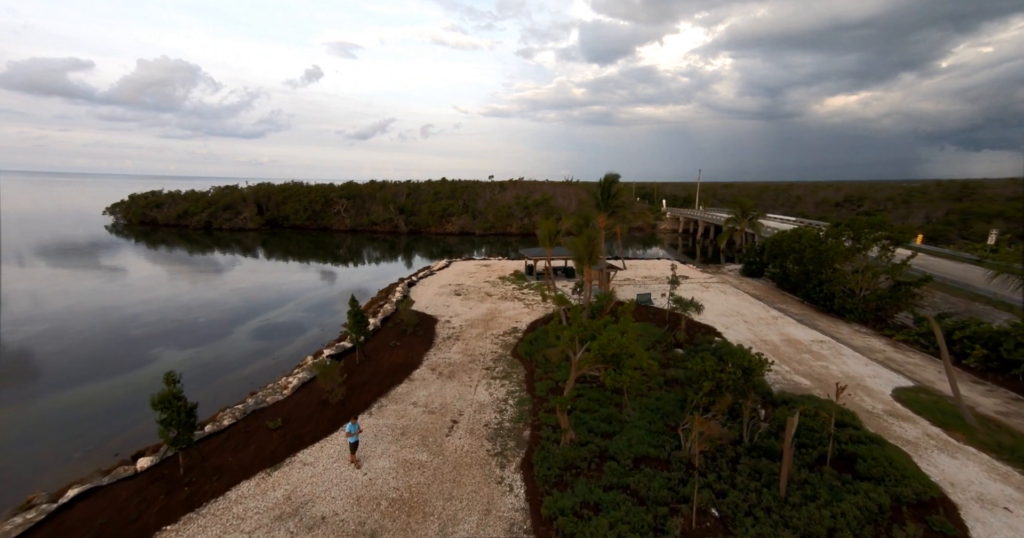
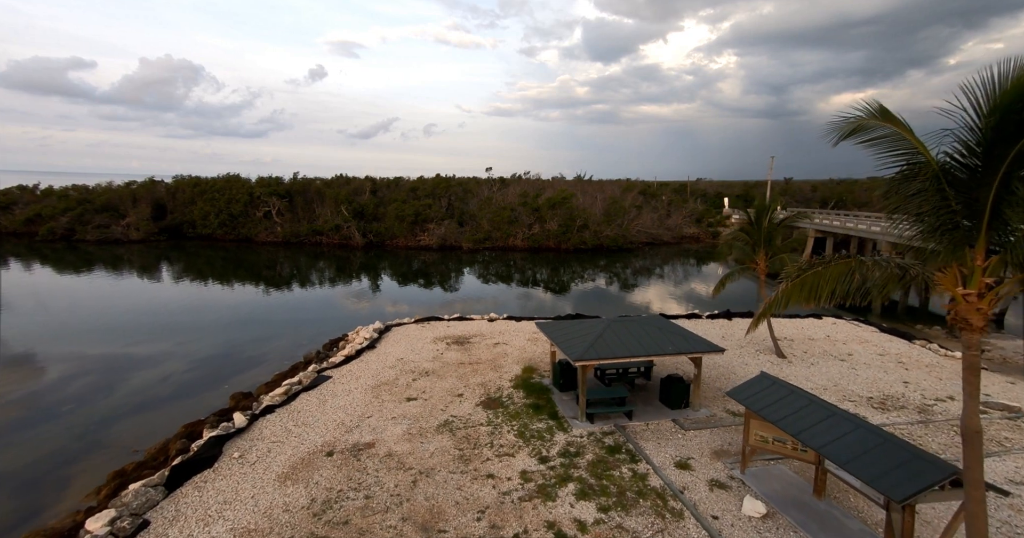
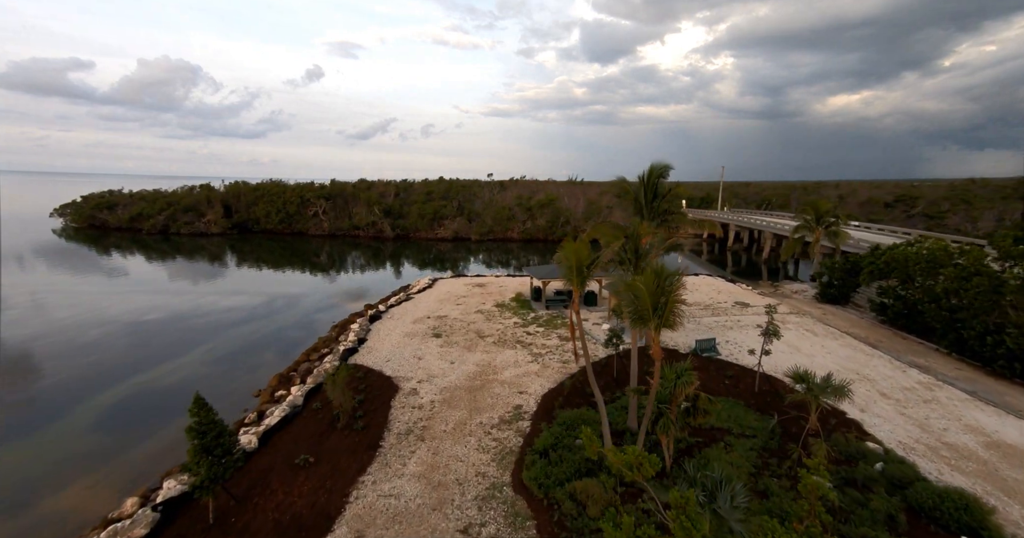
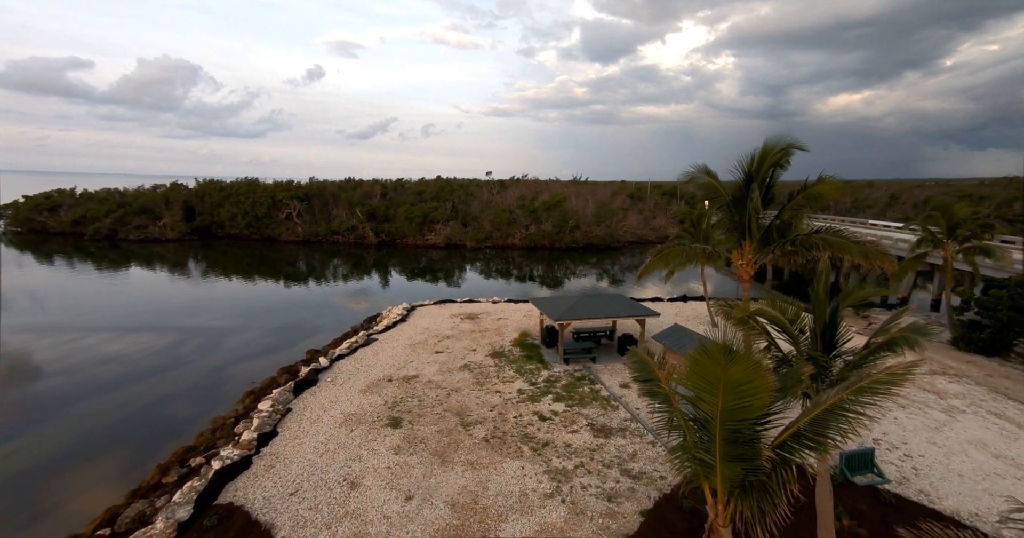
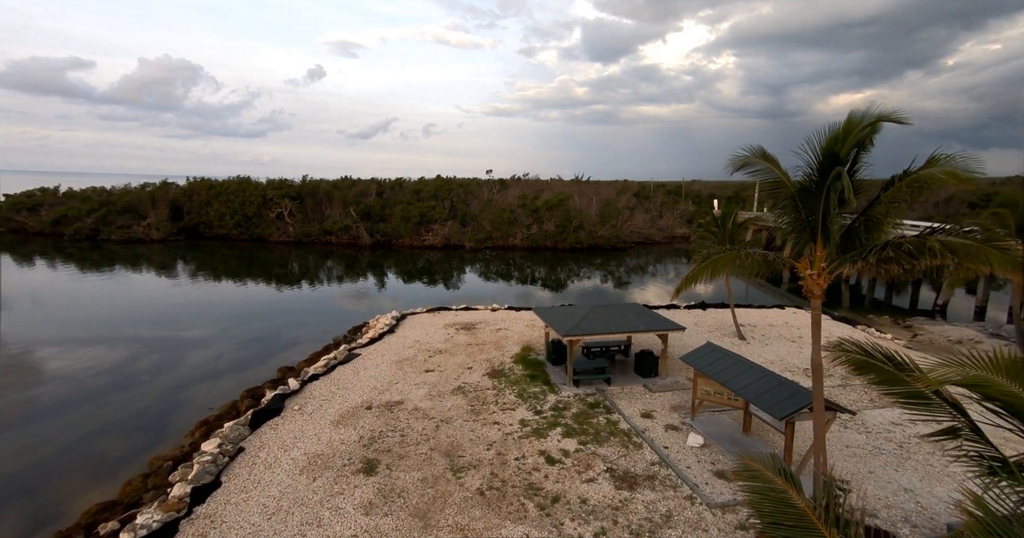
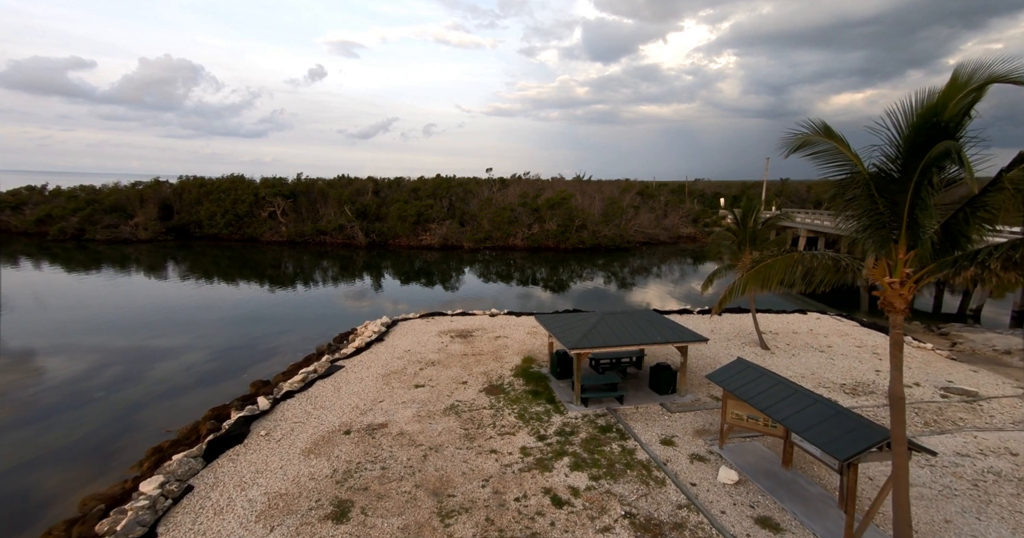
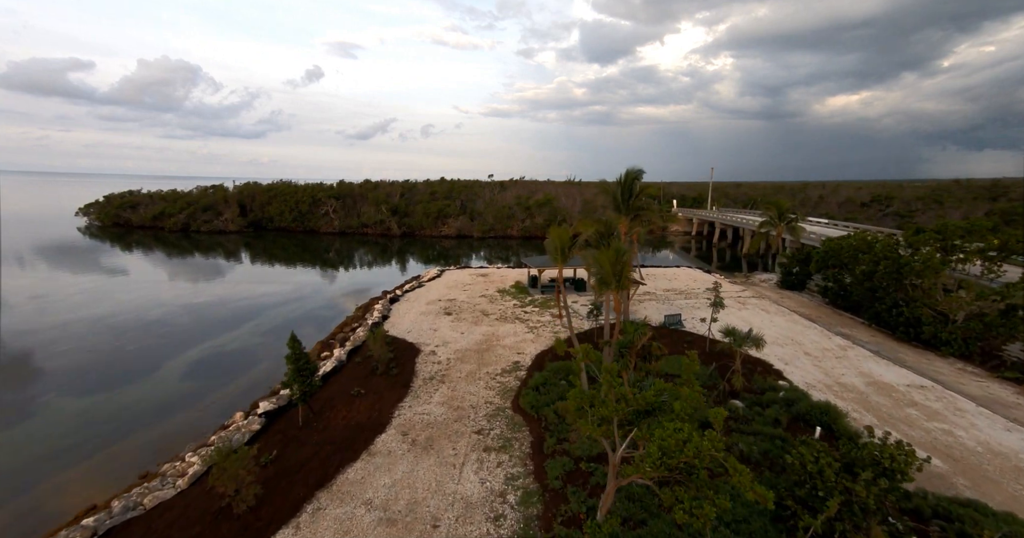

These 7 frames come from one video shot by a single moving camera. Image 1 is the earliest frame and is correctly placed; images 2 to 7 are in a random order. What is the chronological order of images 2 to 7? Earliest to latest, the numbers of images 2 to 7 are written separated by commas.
7, 3, 4, 5, 6, 2
